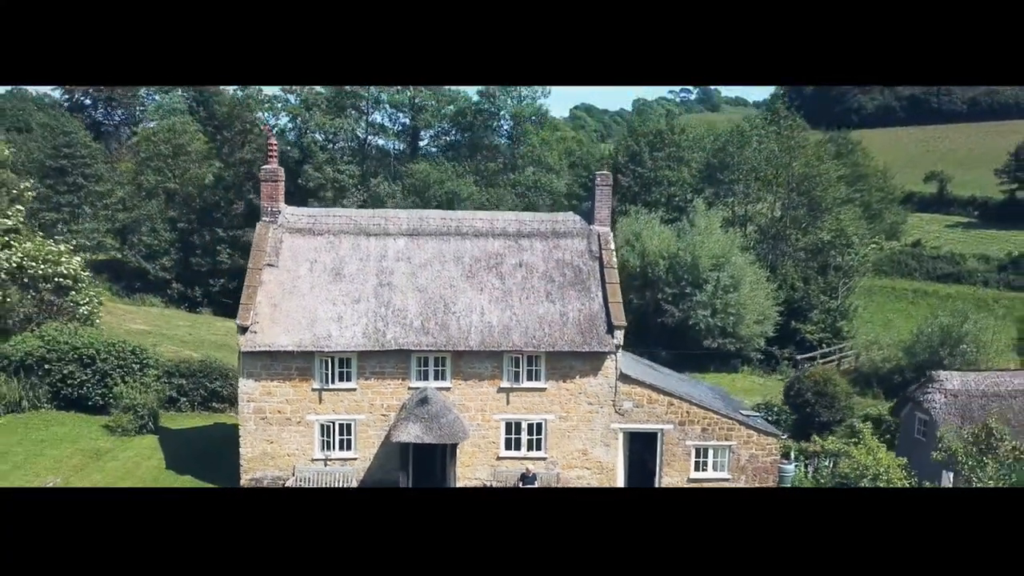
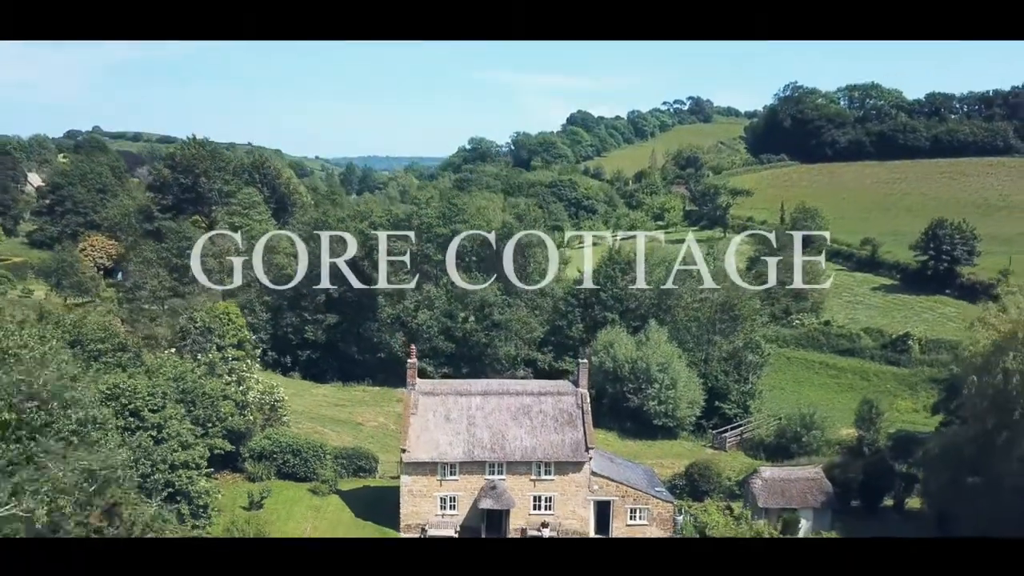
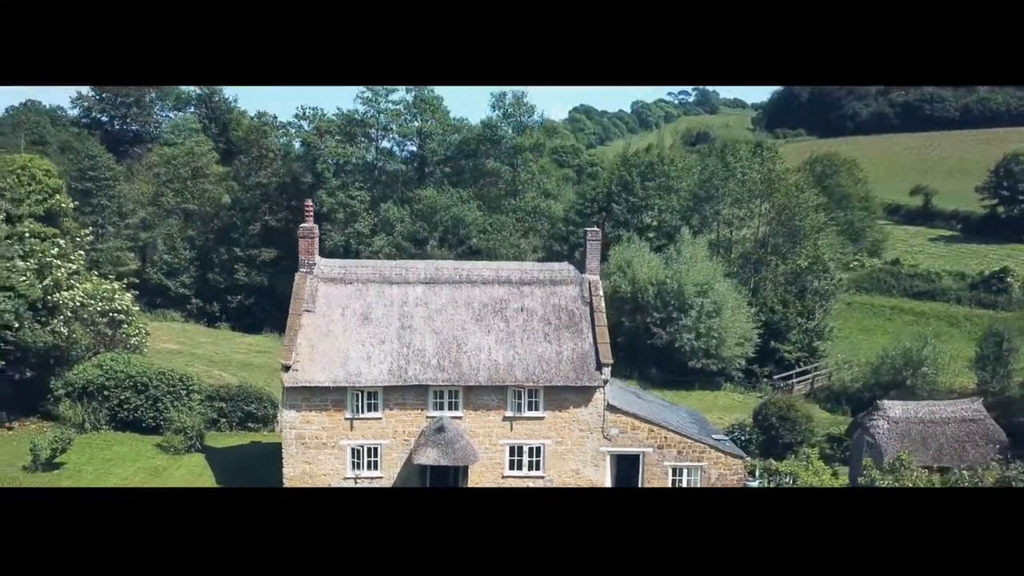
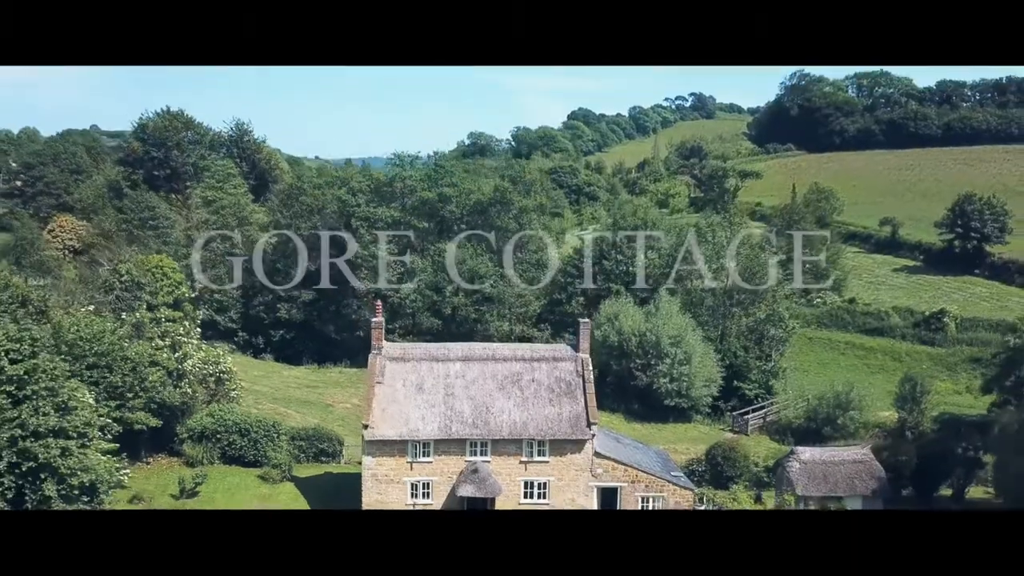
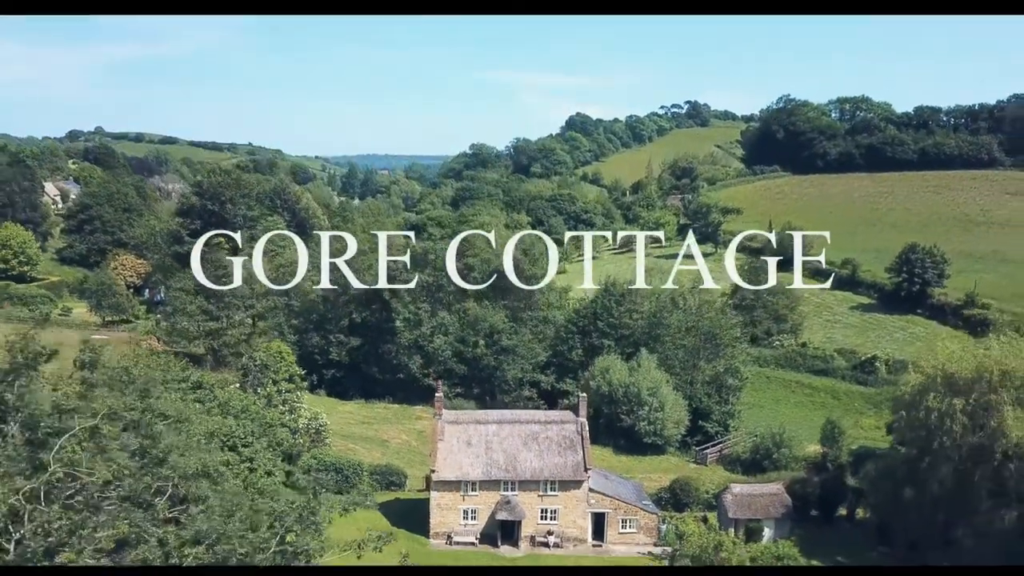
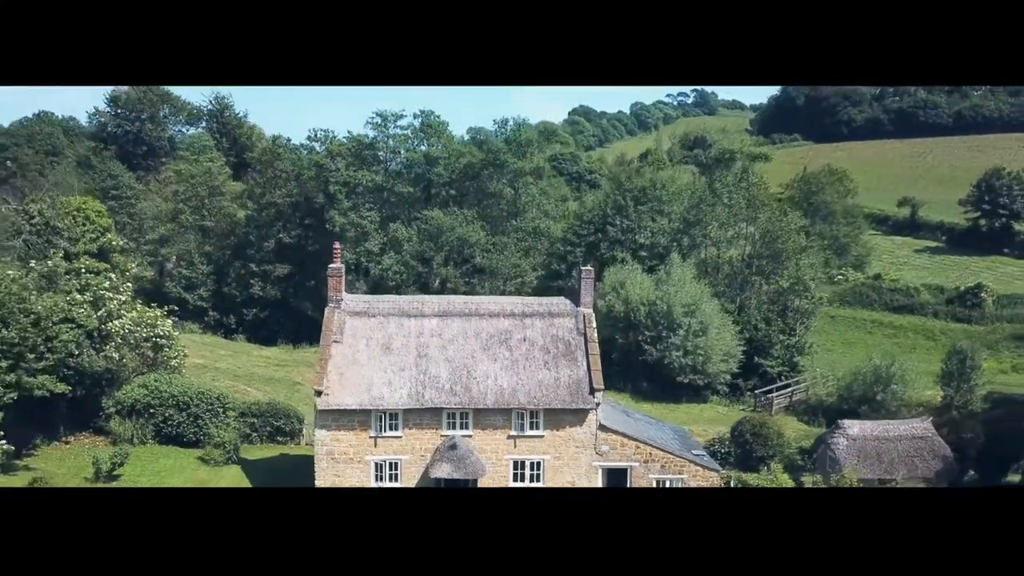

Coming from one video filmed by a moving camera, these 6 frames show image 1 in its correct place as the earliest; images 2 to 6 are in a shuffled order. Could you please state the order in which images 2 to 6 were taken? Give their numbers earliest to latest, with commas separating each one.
3, 6, 4, 2, 5
